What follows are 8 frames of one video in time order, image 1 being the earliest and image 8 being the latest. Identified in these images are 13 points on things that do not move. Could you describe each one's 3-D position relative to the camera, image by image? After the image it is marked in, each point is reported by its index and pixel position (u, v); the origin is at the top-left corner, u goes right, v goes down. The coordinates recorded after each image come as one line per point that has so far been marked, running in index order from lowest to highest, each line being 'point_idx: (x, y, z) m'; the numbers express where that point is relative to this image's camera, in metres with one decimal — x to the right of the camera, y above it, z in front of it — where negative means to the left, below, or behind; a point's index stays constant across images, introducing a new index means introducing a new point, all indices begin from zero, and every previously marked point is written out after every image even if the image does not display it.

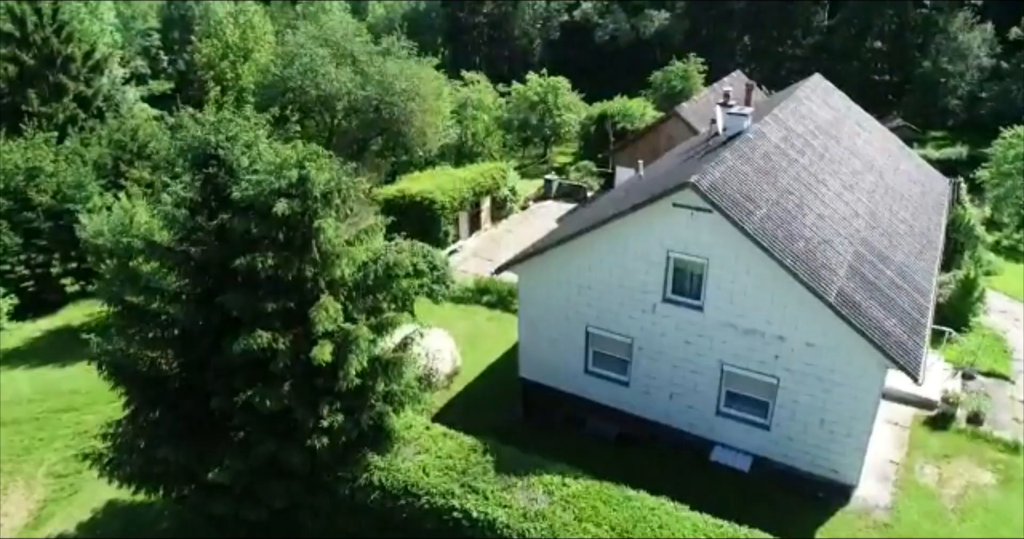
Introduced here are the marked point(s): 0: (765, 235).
0: (+4.6, +0.6, +16.2) m
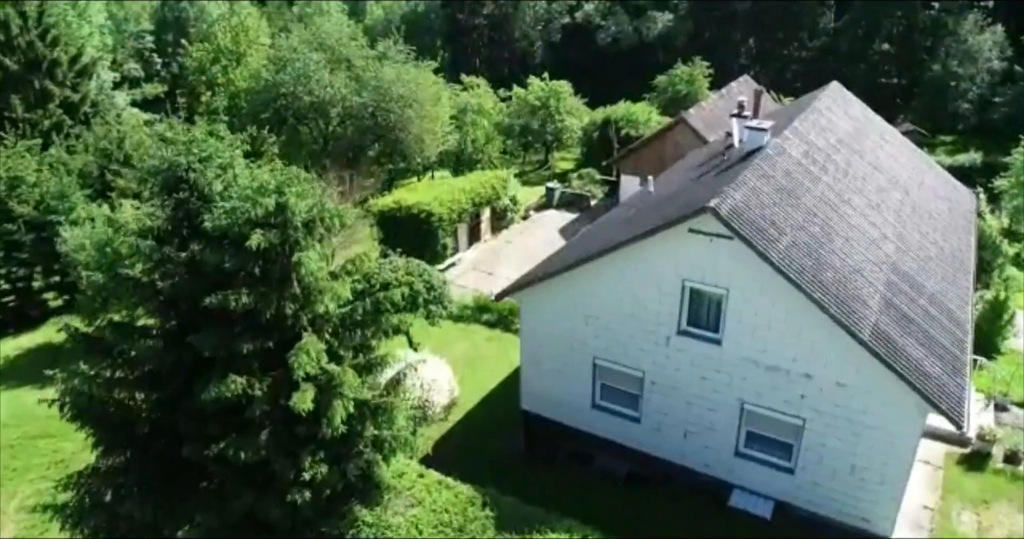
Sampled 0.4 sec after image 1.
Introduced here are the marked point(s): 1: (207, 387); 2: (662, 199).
0: (+4.6, +0.1, +14.8) m
1: (-4.9, -2.0, +14.2) m
2: (+3.3, +1.5, +19.4) m
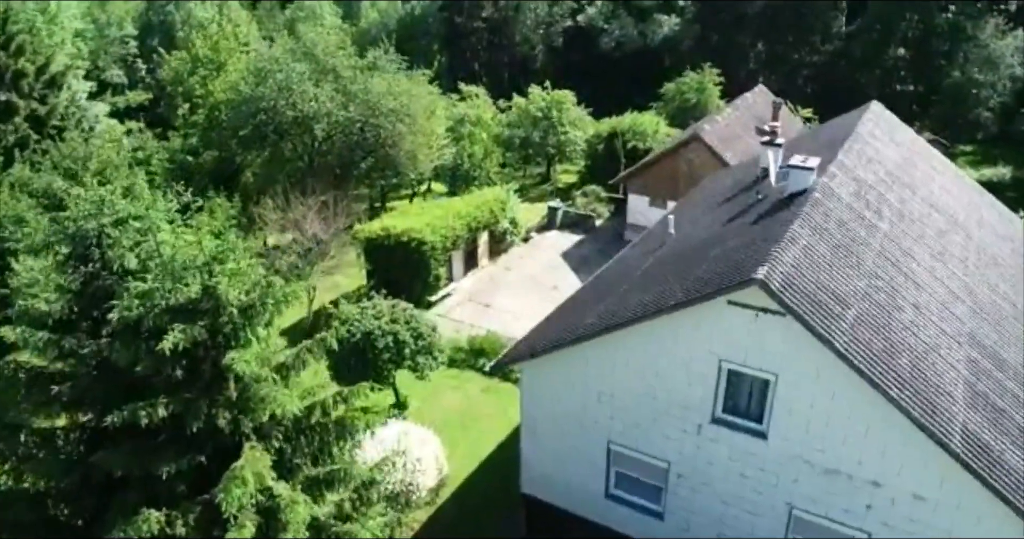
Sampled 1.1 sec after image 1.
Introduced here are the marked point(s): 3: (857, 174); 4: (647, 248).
0: (+4.6, -1.1, +11.9) m
1: (-4.9, -3.1, +11.2) m
2: (+3.3, +0.4, +16.5) m
3: (+6.8, +1.9, +17.5) m
4: (+2.9, +0.5, +19.2) m
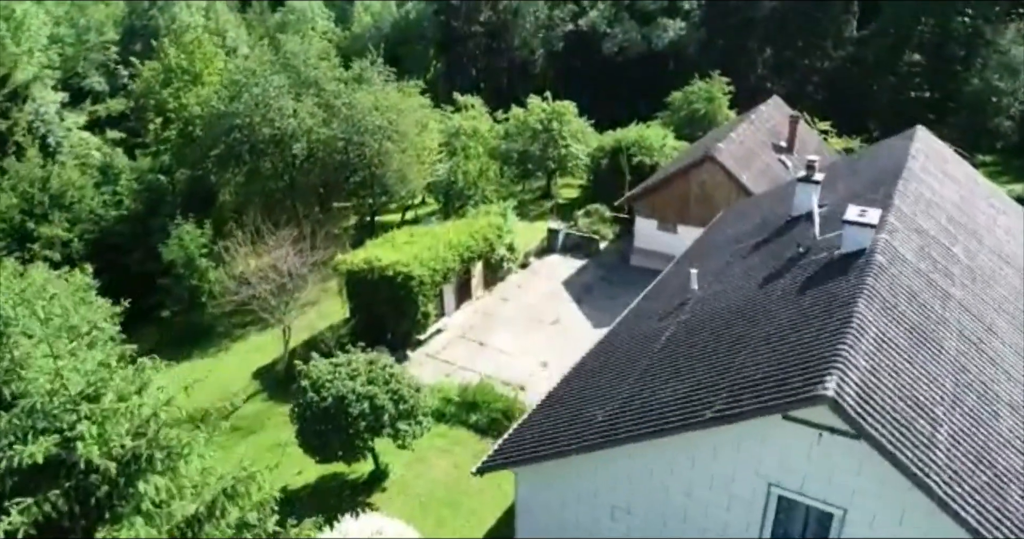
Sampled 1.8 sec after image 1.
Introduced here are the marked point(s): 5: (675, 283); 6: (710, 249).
0: (+4.5, -2.2, +9.0) m
1: (-5.0, -4.2, +8.4) m
2: (+3.2, -0.8, +13.6) m
3: (+6.7, +0.8, +14.6) m
4: (+2.8, -0.7, +16.4) m
5: (+3.3, -0.3, +17.9) m
6: (+4.4, +0.4, +19.8) m
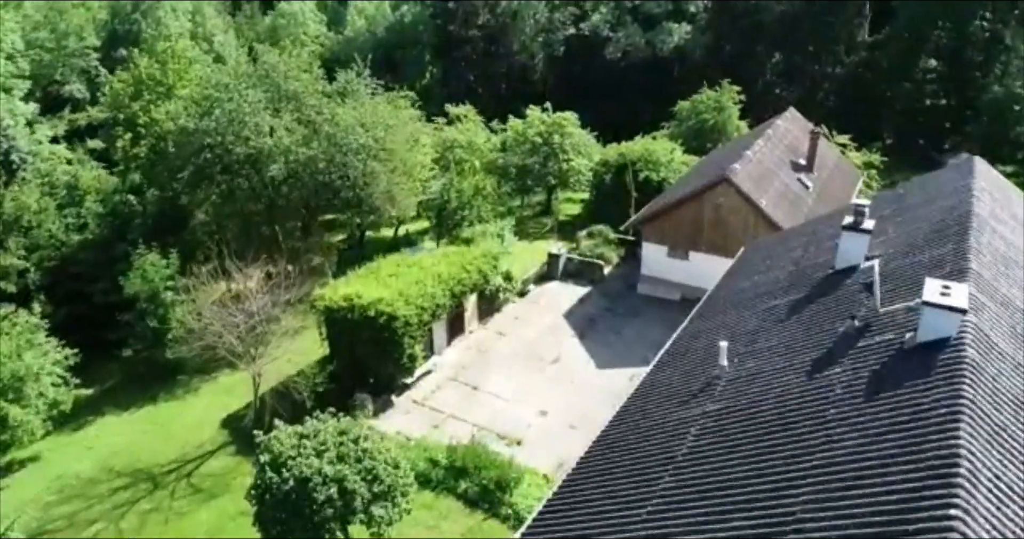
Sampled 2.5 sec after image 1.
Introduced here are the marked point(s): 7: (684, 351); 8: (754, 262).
0: (+4.4, -3.3, +6.3) m
1: (-5.2, -5.3, +5.6) m
2: (+3.1, -1.8, +10.9) m
3: (+6.6, -0.3, +11.9) m
4: (+2.7, -1.7, +13.6) m
5: (+3.1, -1.4, +15.2) m
6: (+4.3, -0.6, +17.1) m
7: (+3.0, -1.4, +15.6) m
8: (+5.4, +0.3, +19.7) m
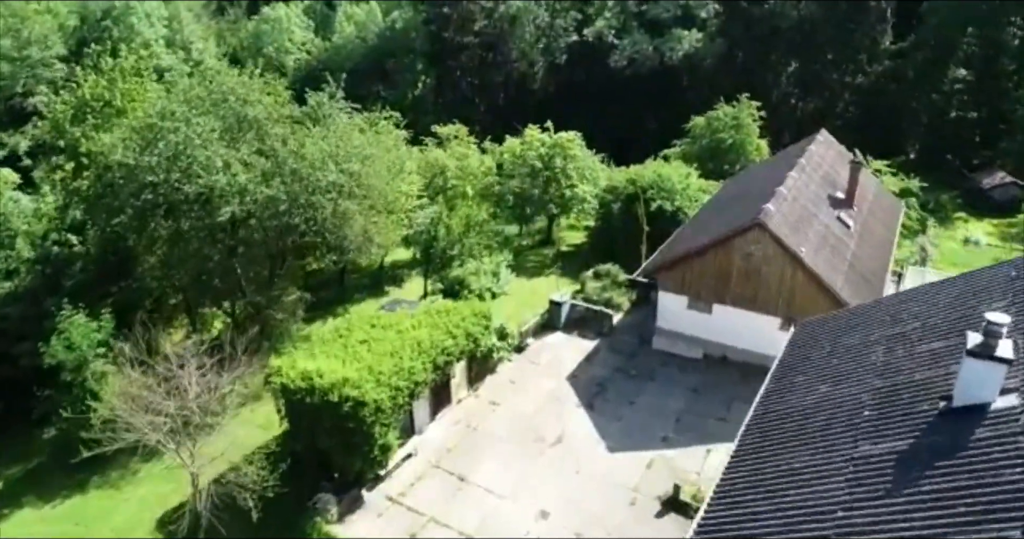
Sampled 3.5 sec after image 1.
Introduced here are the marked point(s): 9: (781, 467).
0: (+4.2, -4.9, +1.9) m
1: (-5.3, -7.0, +1.3) m
2: (+2.9, -3.5, +6.5) m
3: (+6.4, -2.0, +7.5) m
4: (+2.6, -3.4, +9.3) m
5: (+3.0, -3.0, +10.8) m
6: (+4.1, -2.3, +12.7) m
7: (+2.9, -3.1, +11.2) m
8: (+5.3, -1.4, +15.4) m
9: (+3.4, -2.7, +11.6) m
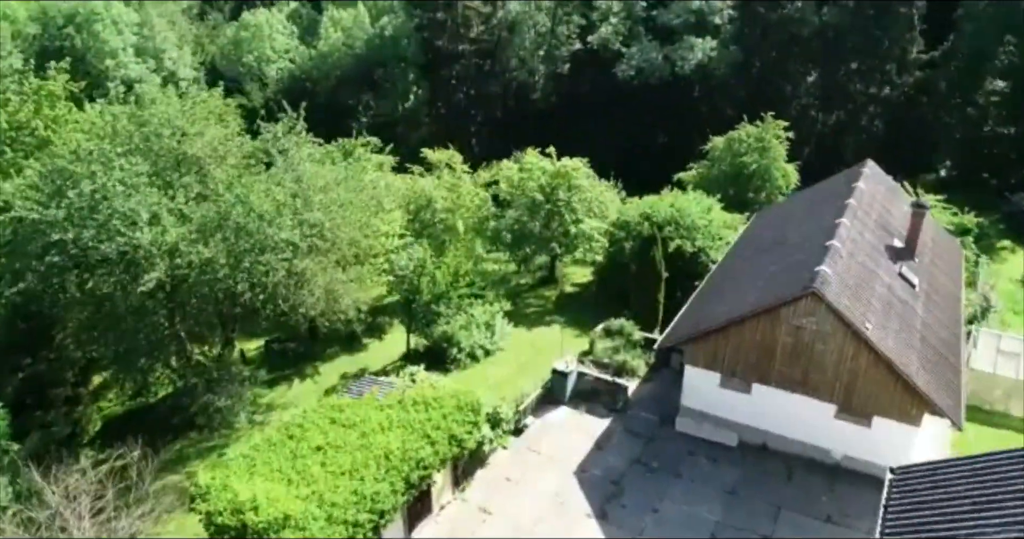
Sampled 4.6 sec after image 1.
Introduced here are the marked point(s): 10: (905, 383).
0: (+4.1, -6.7, -2.9) m
1: (-5.5, -8.7, -3.5) m
2: (+2.8, -5.3, +1.7) m
3: (+6.3, -3.8, +2.7) m
4: (+2.4, -5.2, +4.5) m
5: (+2.9, -4.8, +6.0) m
6: (+4.0, -4.1, +7.9) m
7: (+2.7, -4.9, +6.4) m
8: (+5.2, -3.2, +10.6) m
9: (+3.2, -4.5, +6.8) m
10: (+8.8, -2.5, +19.9) m
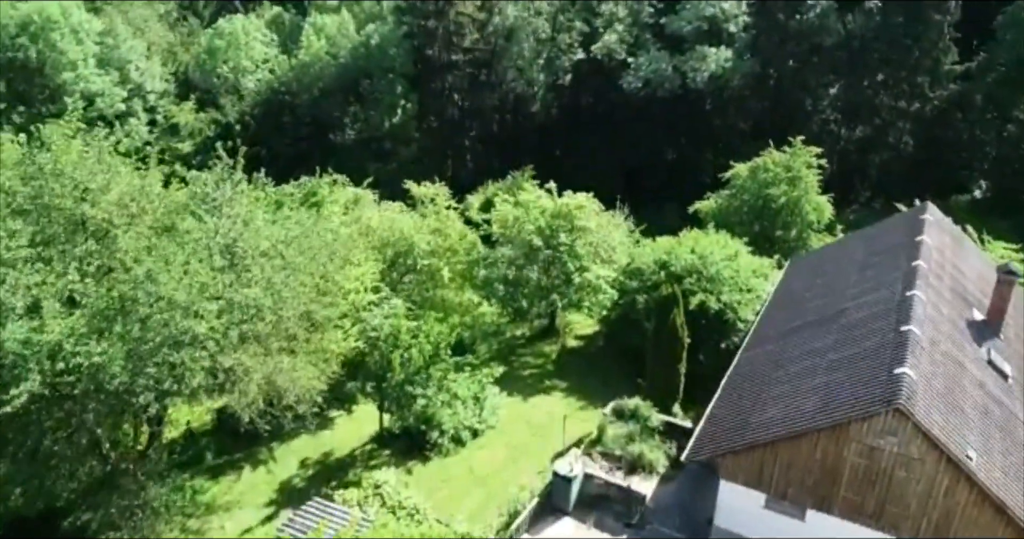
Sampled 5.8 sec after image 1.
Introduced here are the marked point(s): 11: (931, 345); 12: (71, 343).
0: (+3.9, -8.5, -7.7) m
1: (-5.7, -10.6, -8.3) m
2: (+2.6, -7.1, -3.0) m
3: (+6.1, -5.6, -2.1) m
4: (+2.2, -7.0, -0.3) m
5: (+2.7, -6.6, +1.2) m
6: (+3.8, -5.9, +3.1) m
7: (+2.5, -6.7, +1.6) m
8: (+5.0, -5.0, +5.8) m
9: (+3.0, -6.4, +2.0) m
10: (+8.6, -4.4, +15.1) m
11: (+8.2, -1.3, +17.6) m
12: (-7.7, -1.1, +15.7) m
